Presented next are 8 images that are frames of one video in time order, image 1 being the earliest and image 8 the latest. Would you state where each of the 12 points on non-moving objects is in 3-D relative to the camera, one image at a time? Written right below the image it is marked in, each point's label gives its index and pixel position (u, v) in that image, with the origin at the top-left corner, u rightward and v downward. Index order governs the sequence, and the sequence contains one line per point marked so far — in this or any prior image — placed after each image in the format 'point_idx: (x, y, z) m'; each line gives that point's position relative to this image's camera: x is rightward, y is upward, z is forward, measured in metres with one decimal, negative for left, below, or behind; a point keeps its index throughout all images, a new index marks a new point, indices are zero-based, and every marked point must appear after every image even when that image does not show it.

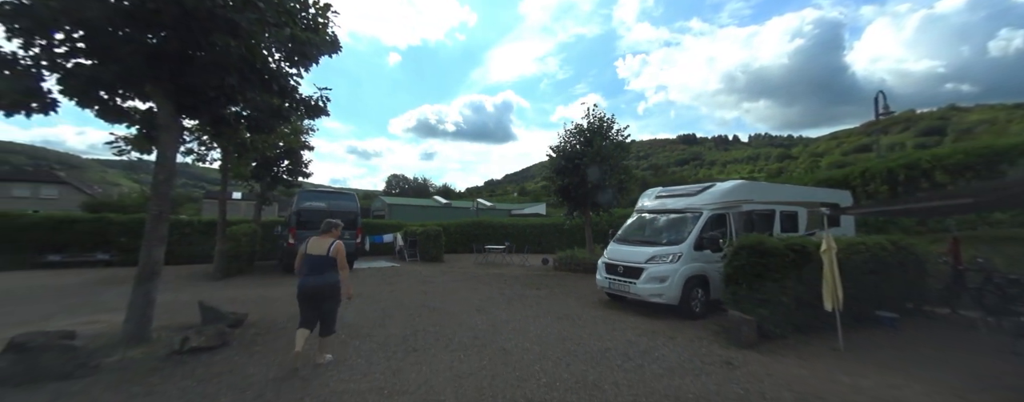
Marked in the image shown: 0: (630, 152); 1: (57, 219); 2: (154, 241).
0: (+3.9, +1.7, +11.6) m
1: (-18.7, -0.7, +14.2) m
2: (-4.3, -0.4, +4.2) m
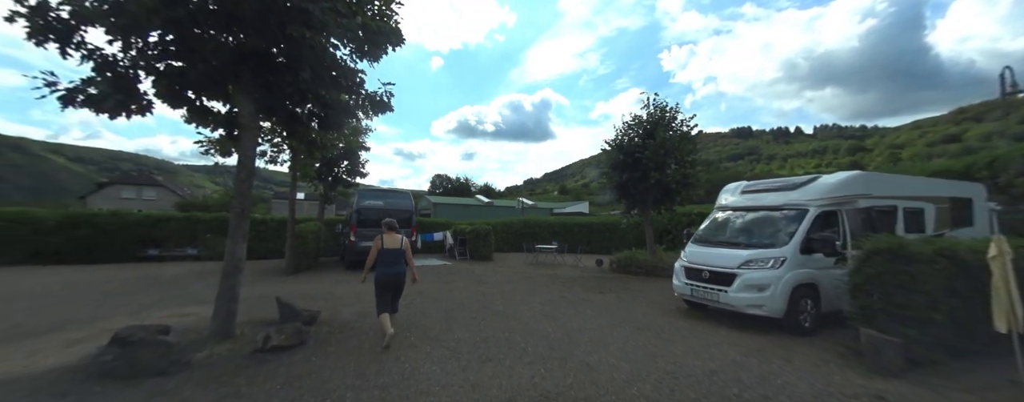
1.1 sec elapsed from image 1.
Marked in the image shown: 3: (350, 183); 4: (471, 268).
0: (+5.7, +1.8, +10.7) m
1: (-16.5, -0.7, +16.0) m
2: (-3.4, -0.4, +4.4) m
3: (-7.5, +0.8, +15.6) m
4: (-1.6, -2.5, +13.3) m
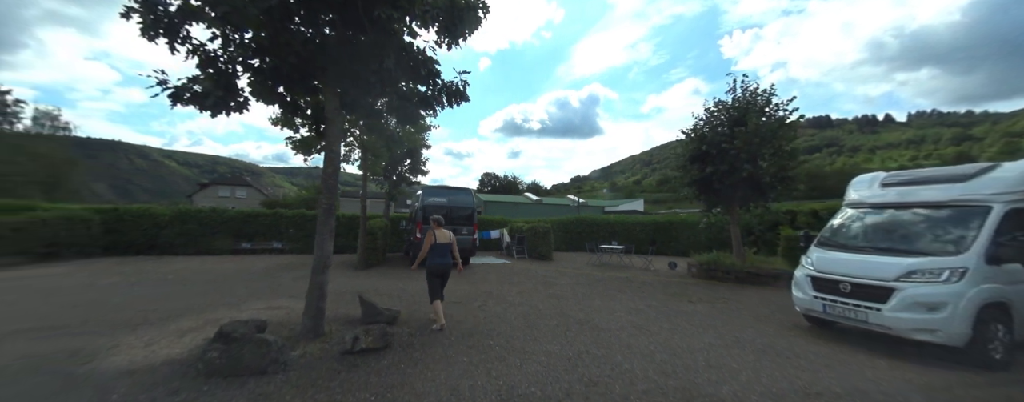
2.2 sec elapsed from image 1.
0: (+7.6, +1.8, +9.3) m
1: (-13.6, -0.6, +17.7) m
2: (-2.3, -0.4, +4.3) m
3: (-4.8, +0.9, +16.0) m
4: (+0.8, -2.4, +12.9) m
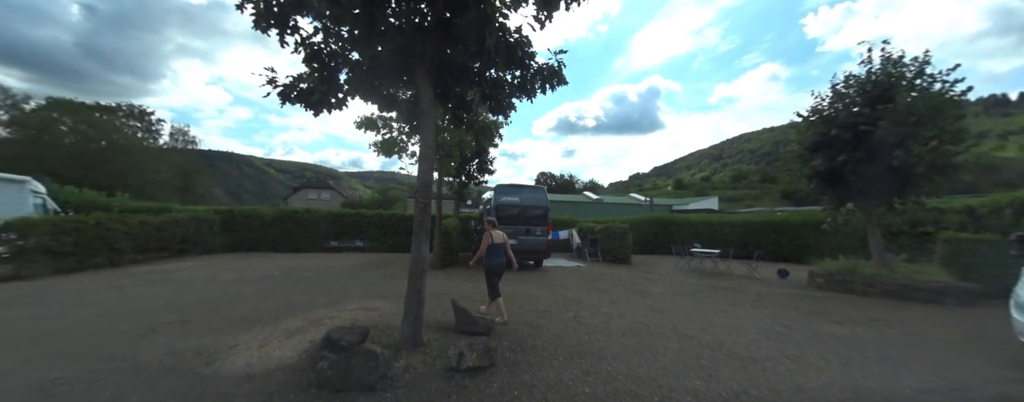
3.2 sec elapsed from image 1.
0: (+9.5, +1.9, +7.3) m
1: (-9.9, -0.7, +19.2) m
2: (-1.1, -0.4, +4.1) m
3: (-1.5, +0.9, +16.0) m
4: (+3.5, -2.4, +12.0) m
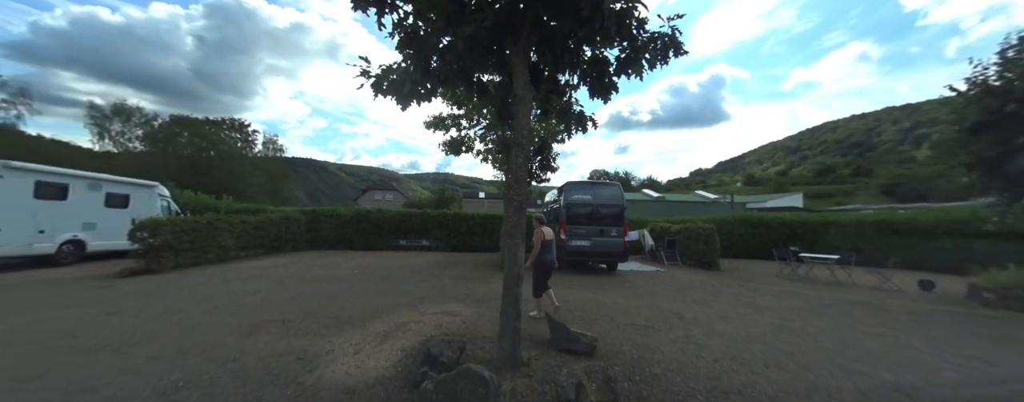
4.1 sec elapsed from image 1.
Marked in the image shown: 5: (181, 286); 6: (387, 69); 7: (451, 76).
0: (+11.0, +2.0, +5.2) m
1: (-6.3, -0.7, +19.9) m
2: (+0.1, -0.4, +3.6) m
3: (+1.5, +1.0, +15.4) m
4: (+5.8, -2.3, +10.7) m
5: (-8.8, -2.3, +9.1) m
6: (-1.4, +1.5, +3.9) m
7: (-0.6, +1.2, +3.6) m
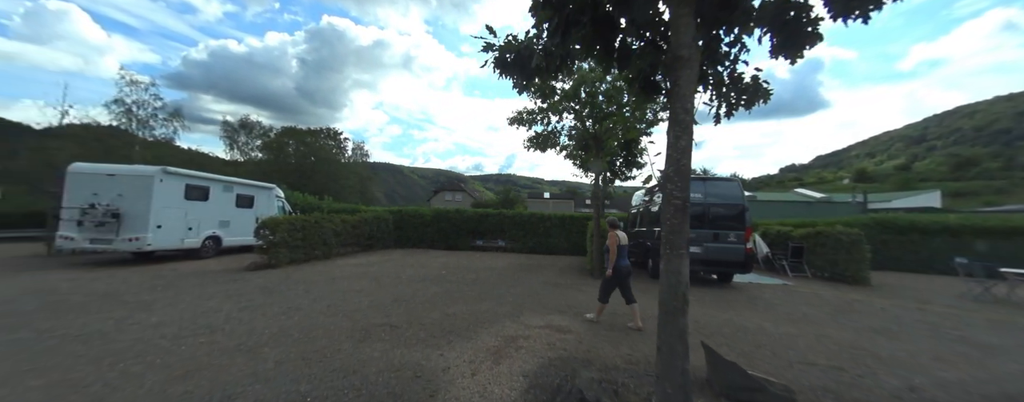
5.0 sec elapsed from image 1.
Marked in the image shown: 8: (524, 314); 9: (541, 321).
0: (+12.5, +2.0, +2.2) m
1: (-1.8, -0.8, +19.9) m
2: (+1.4, -0.4, +2.7) m
3: (+5.0, +0.9, +14.1) m
4: (+8.4, -2.3, +8.7) m
5: (-6.2, -2.3, +9.8) m
6: (0.0, +1.5, +3.3) m
7: (+0.8, +1.2, +2.9) m
8: (+0.2, -2.1, +6.3) m
9: (+0.5, -2.0, +5.8) m
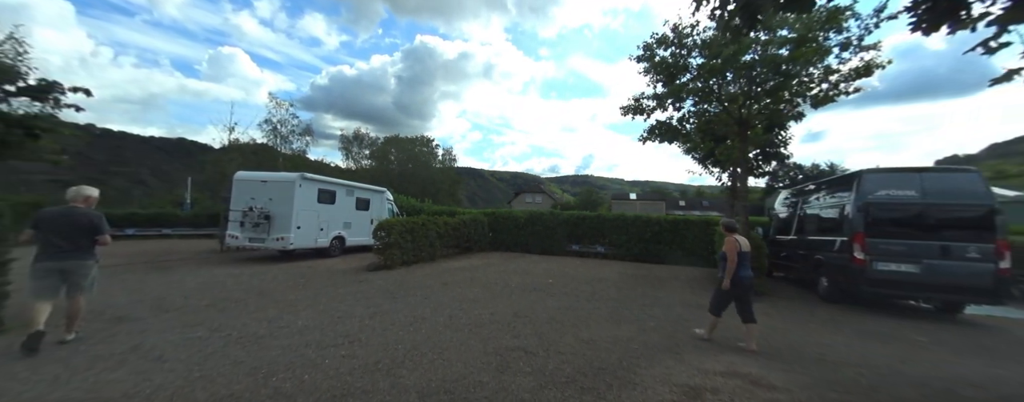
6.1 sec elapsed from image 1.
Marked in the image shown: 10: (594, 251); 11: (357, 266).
0: (+13.4, +2.0, -1.9) m
1: (+3.7, -0.9, +18.7) m
2: (+2.9, -0.5, +1.2) m
3: (+9.0, +0.9, +11.4) m
4: (+11.0, -2.4, +5.3) m
5: (-2.9, -2.4, +9.9) m
6: (+1.6, +1.5, +2.1) m
7: (+2.2, +1.2, +1.5) m
8: (+2.5, -2.1, +5.0) m
9: (+2.7, -2.1, +4.4) m
10: (+4.8, -2.7, +18.8) m
11: (-6.3, -2.6, +14.1) m
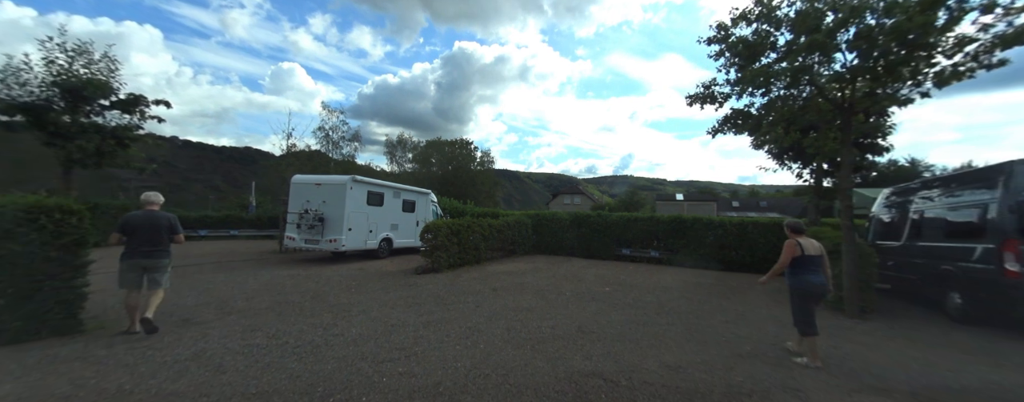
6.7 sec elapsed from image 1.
0: (+13.5, +2.1, -4.0) m
1: (+6.1, -0.9, +17.5) m
2: (+3.4, -0.5, +0.2) m
3: (+10.6, +0.9, +9.7) m
4: (+11.9, -2.3, +3.4) m
5: (-1.4, -2.5, +9.5) m
6: (+2.2, +1.5, +1.3) m
7: (+2.8, +1.2, +0.6) m
8: (+3.4, -2.1, +4.0) m
9: (+3.6, -2.1, +3.4) m
10: (+7.2, -2.8, +17.5) m
11: (-4.3, -2.7, +14.0) m
